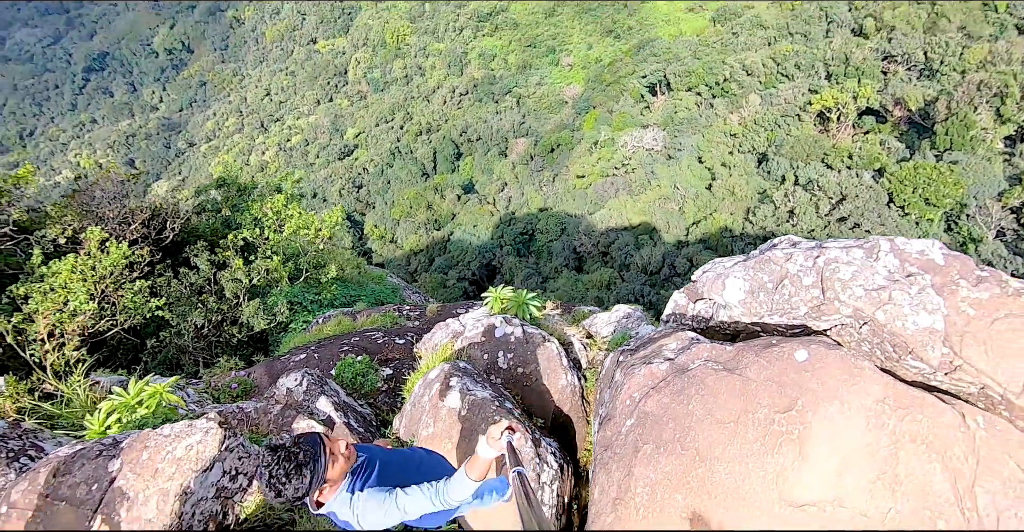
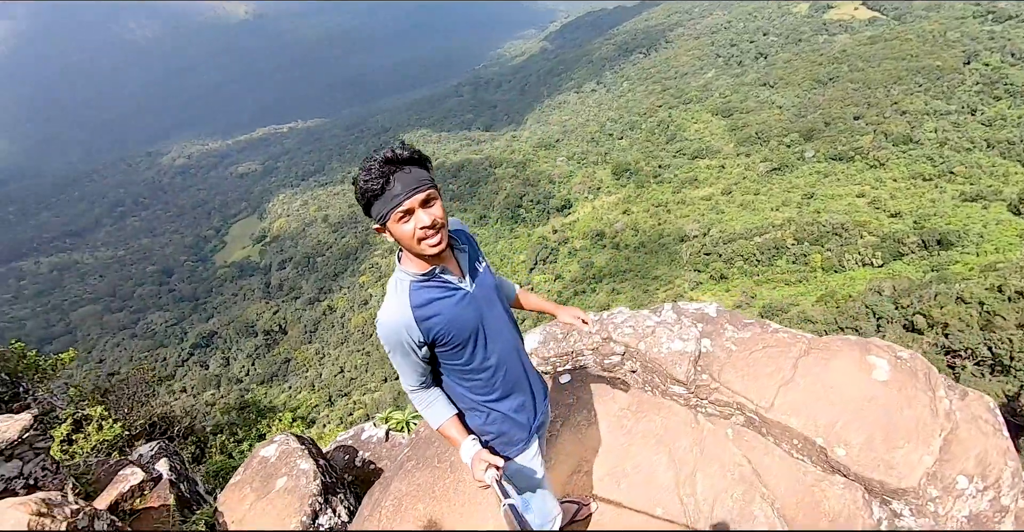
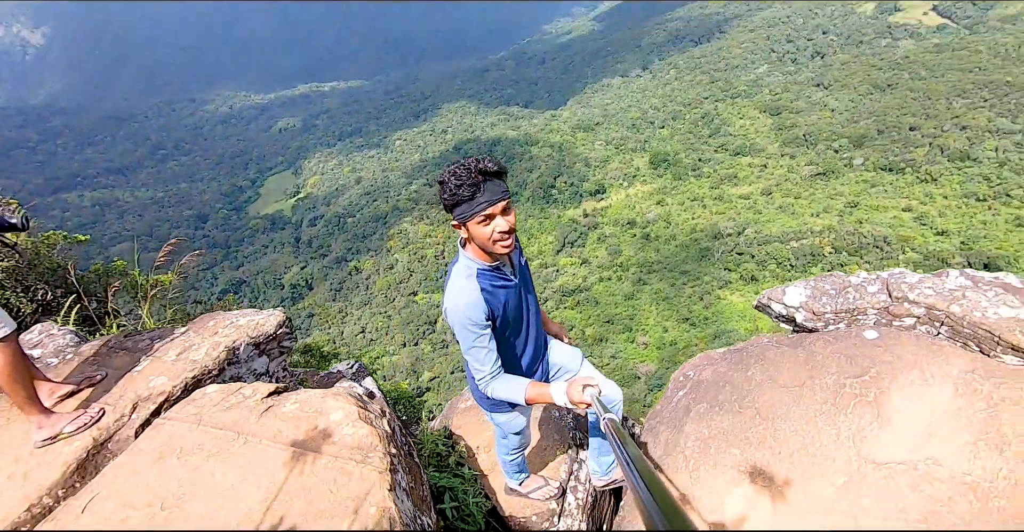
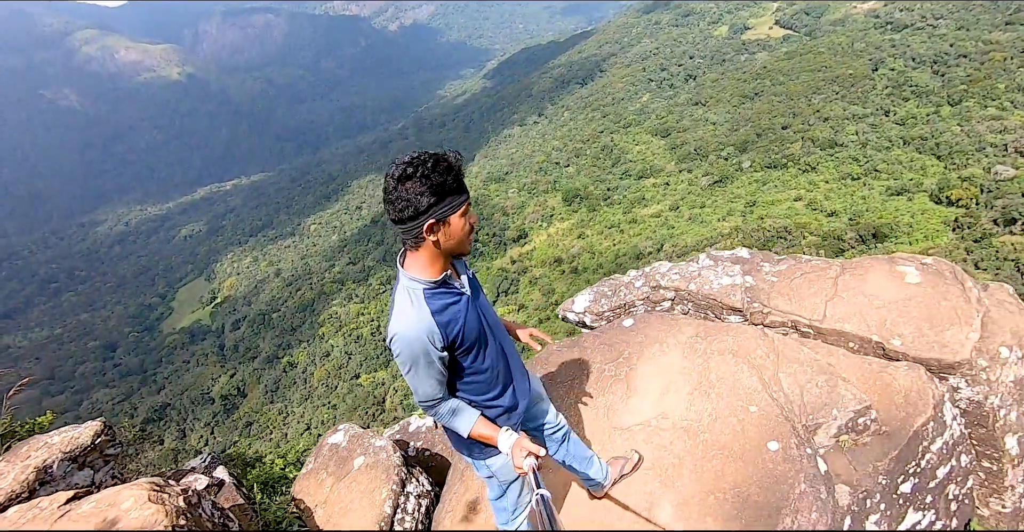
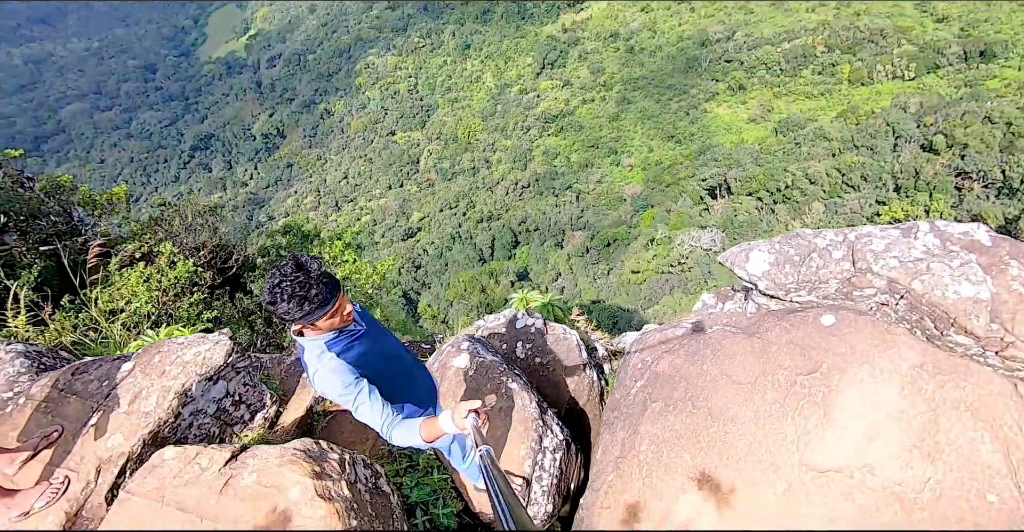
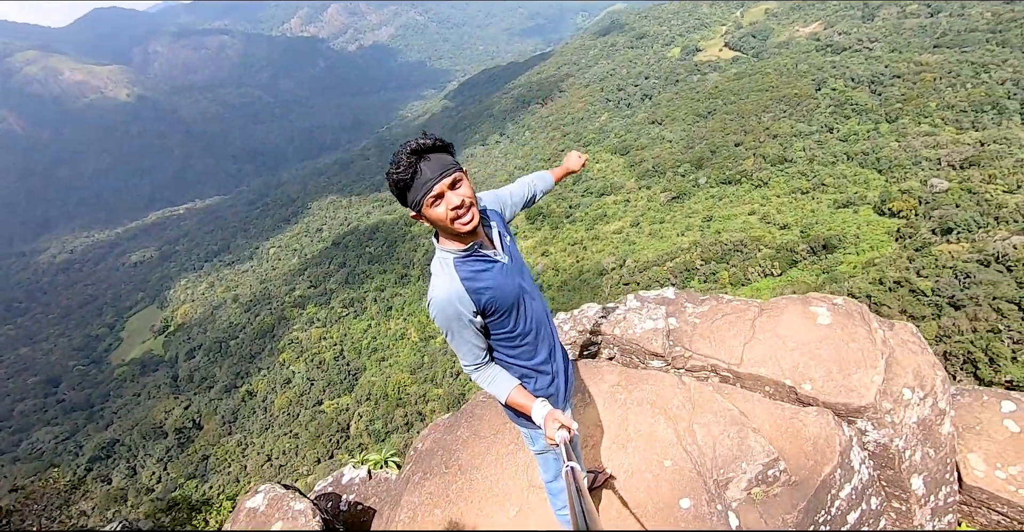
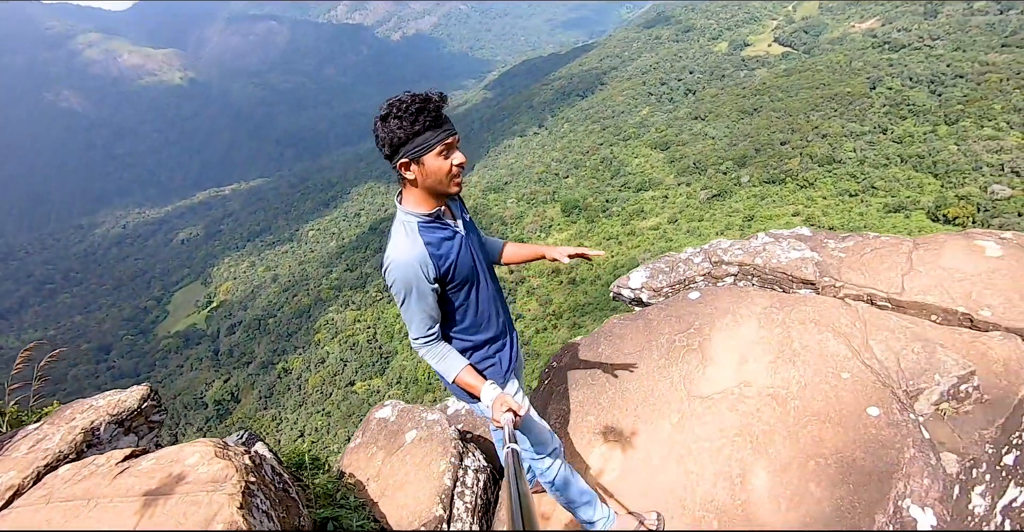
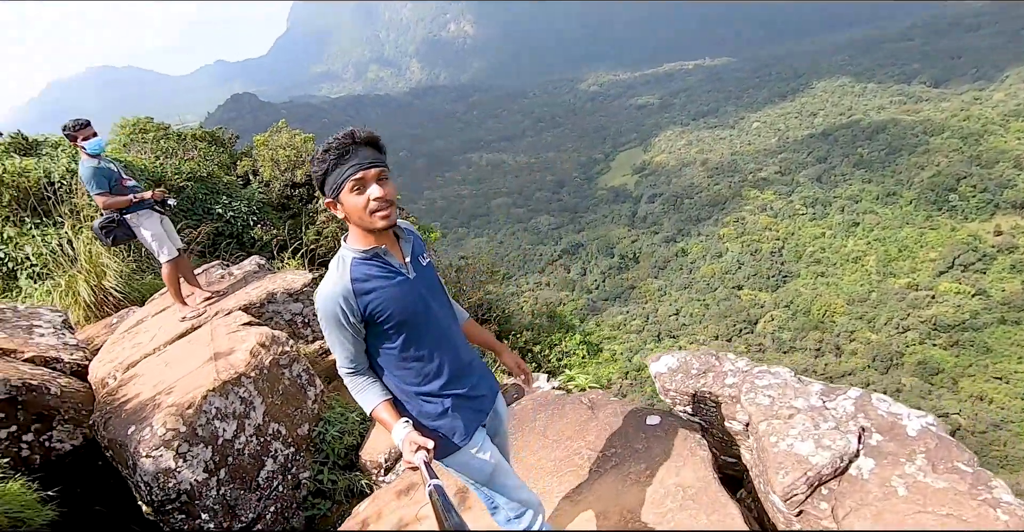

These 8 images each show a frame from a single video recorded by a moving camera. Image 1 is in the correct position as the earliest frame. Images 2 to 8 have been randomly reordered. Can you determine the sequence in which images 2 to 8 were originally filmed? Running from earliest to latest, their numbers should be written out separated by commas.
5, 3, 7, 4, 6, 2, 8
